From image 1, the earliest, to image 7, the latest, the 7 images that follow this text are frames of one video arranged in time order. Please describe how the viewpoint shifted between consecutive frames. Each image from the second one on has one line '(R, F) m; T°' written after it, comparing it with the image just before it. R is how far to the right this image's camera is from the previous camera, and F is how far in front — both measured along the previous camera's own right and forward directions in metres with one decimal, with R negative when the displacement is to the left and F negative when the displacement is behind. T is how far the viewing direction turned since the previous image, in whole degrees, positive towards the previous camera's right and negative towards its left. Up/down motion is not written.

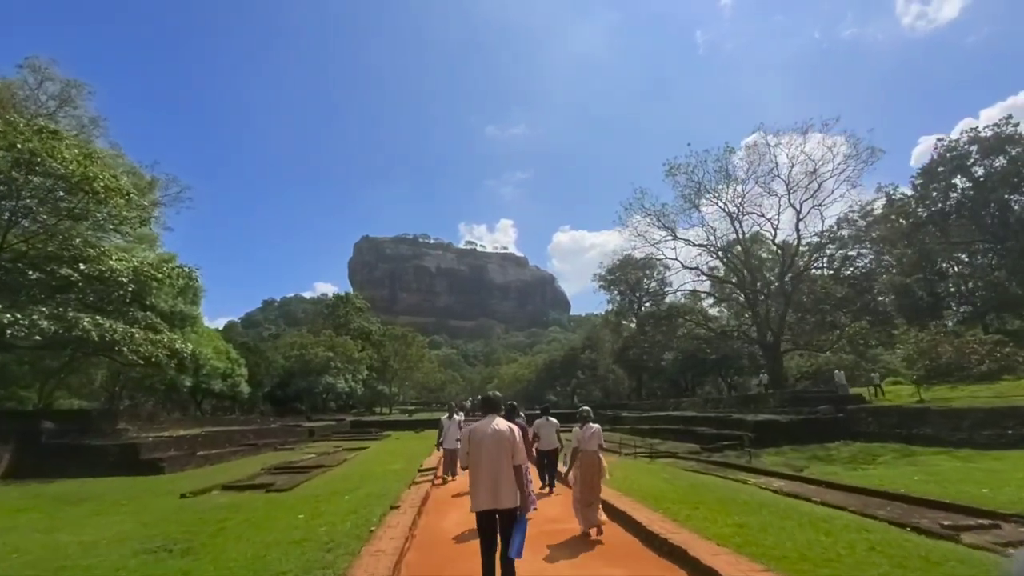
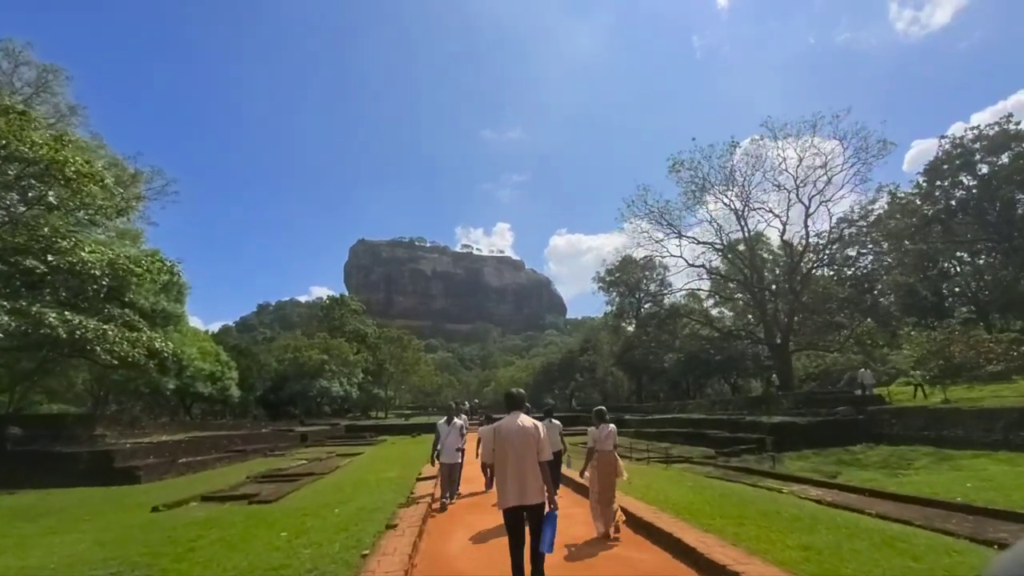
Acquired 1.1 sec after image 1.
(-0.3, +1.1) m; 0°
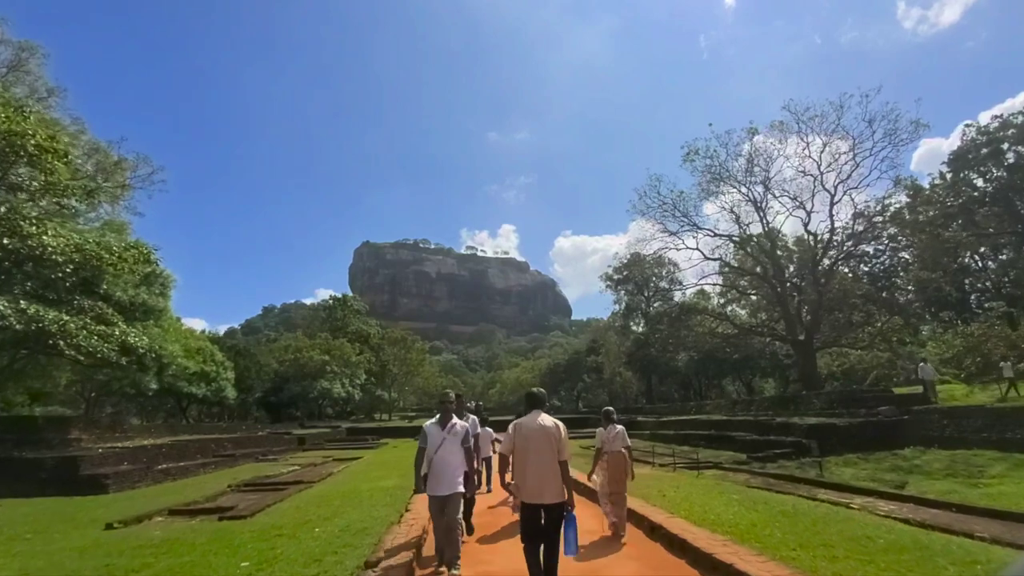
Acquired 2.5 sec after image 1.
(-0.1, +1.6) m; -1°
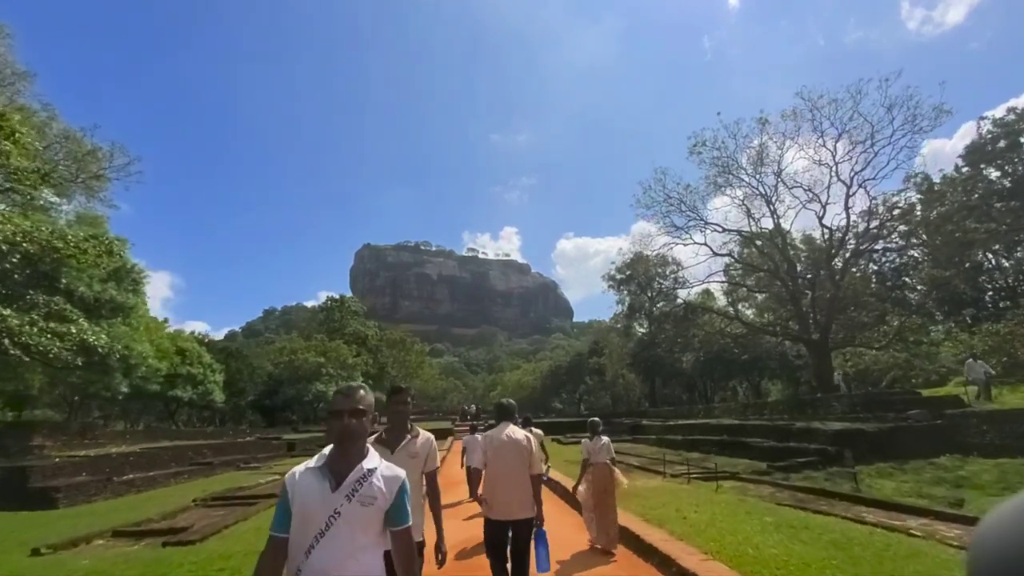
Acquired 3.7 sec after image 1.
(+0.1, +1.3) m; 0°
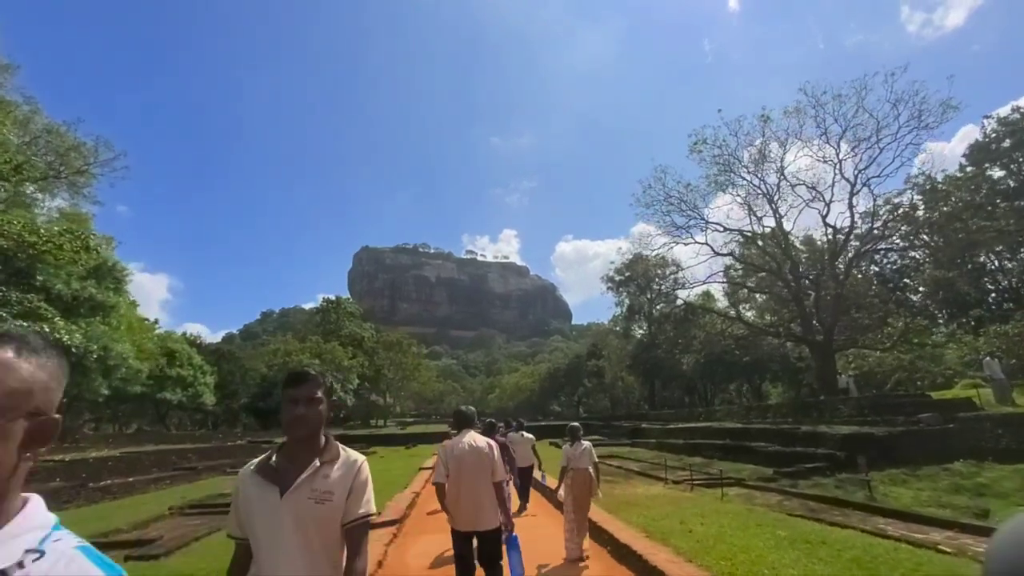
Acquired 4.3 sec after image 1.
(+0.1, +0.6) m; 0°
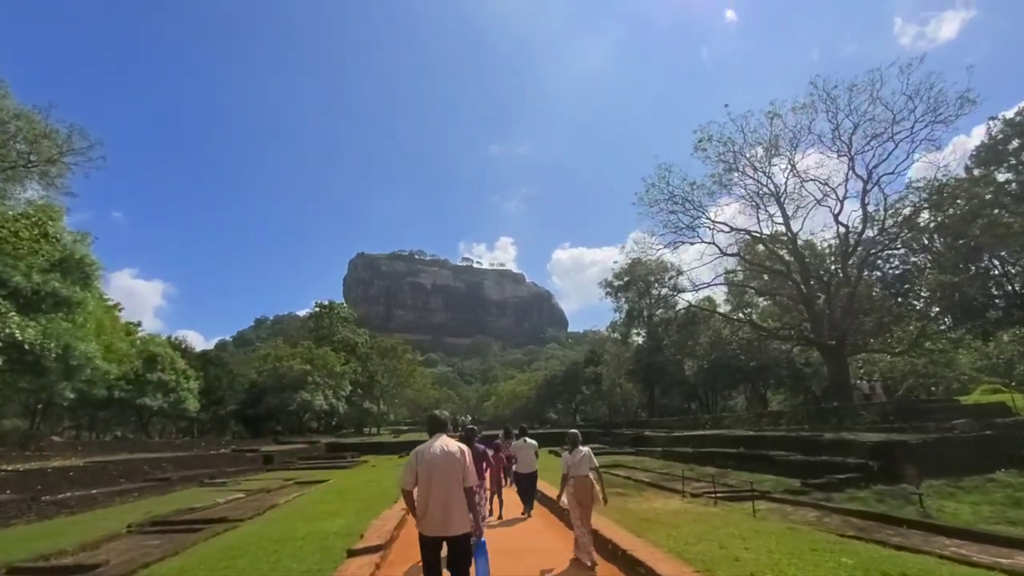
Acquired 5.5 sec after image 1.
(-0.2, +1.2) m; 0°
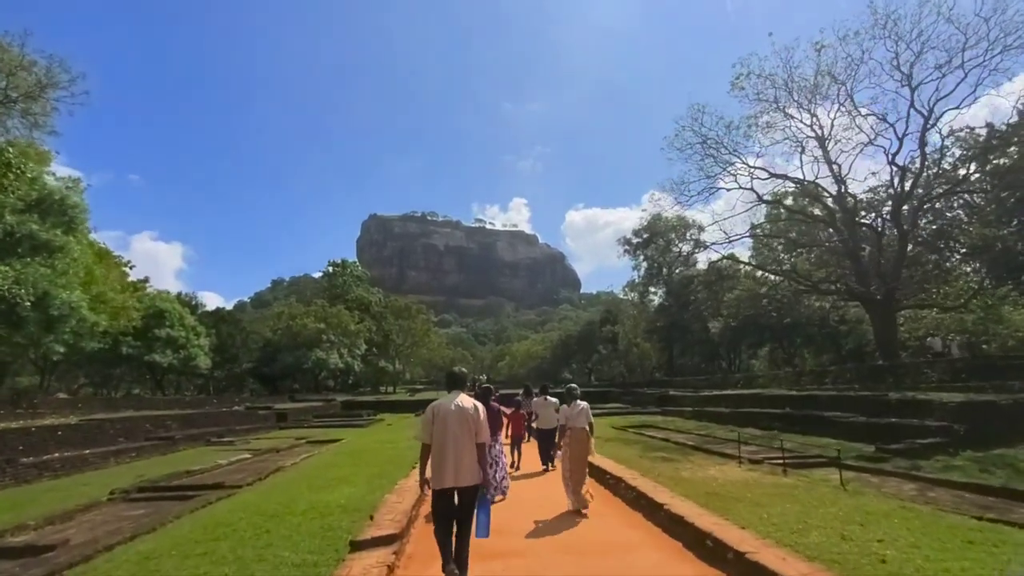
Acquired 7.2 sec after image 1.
(-0.4, +1.7) m; -1°
